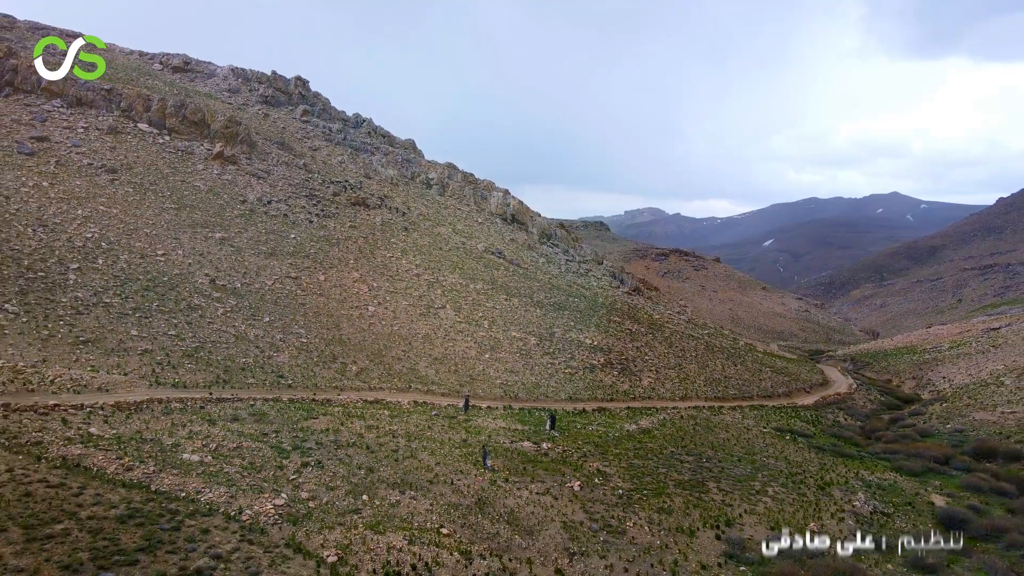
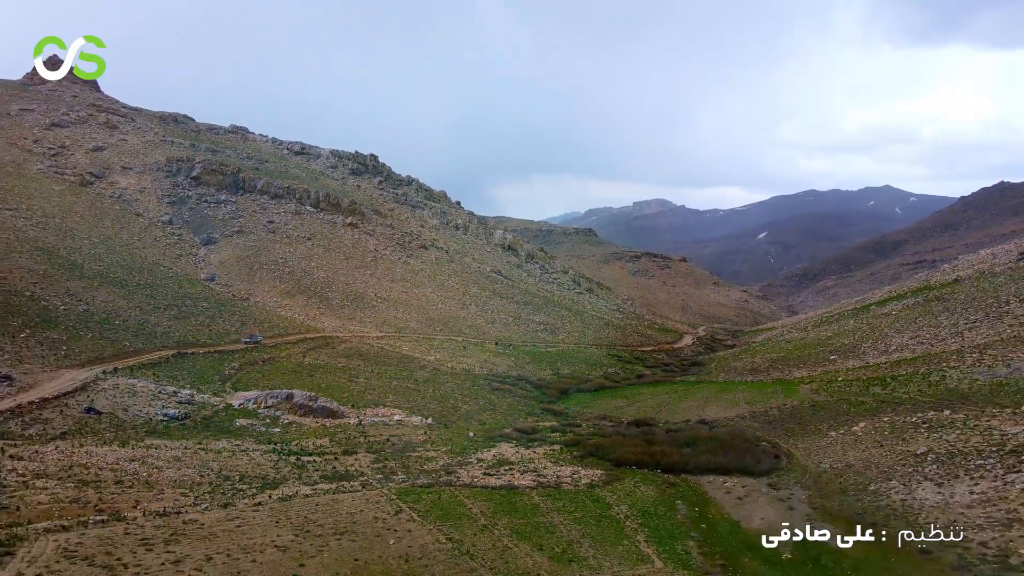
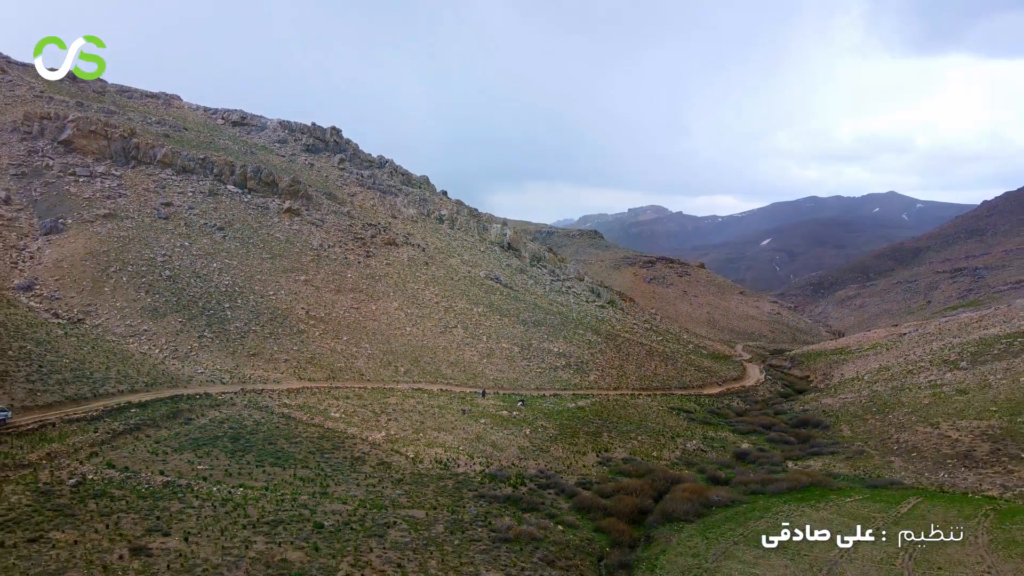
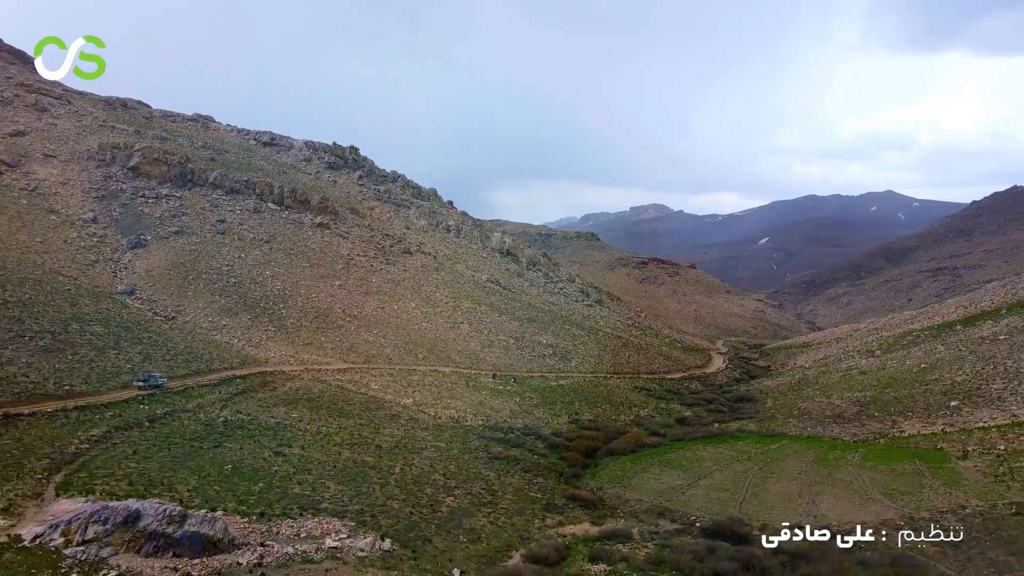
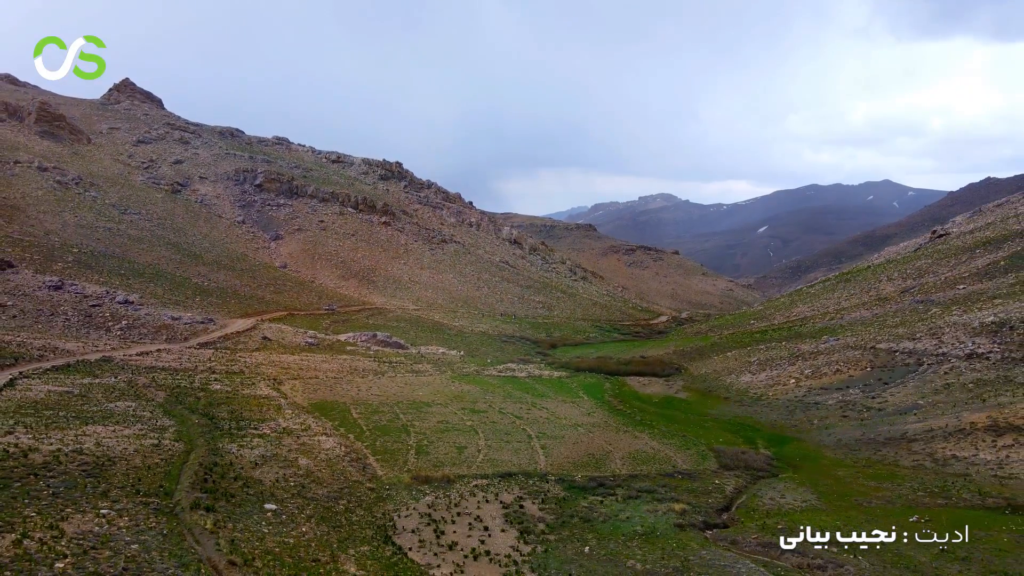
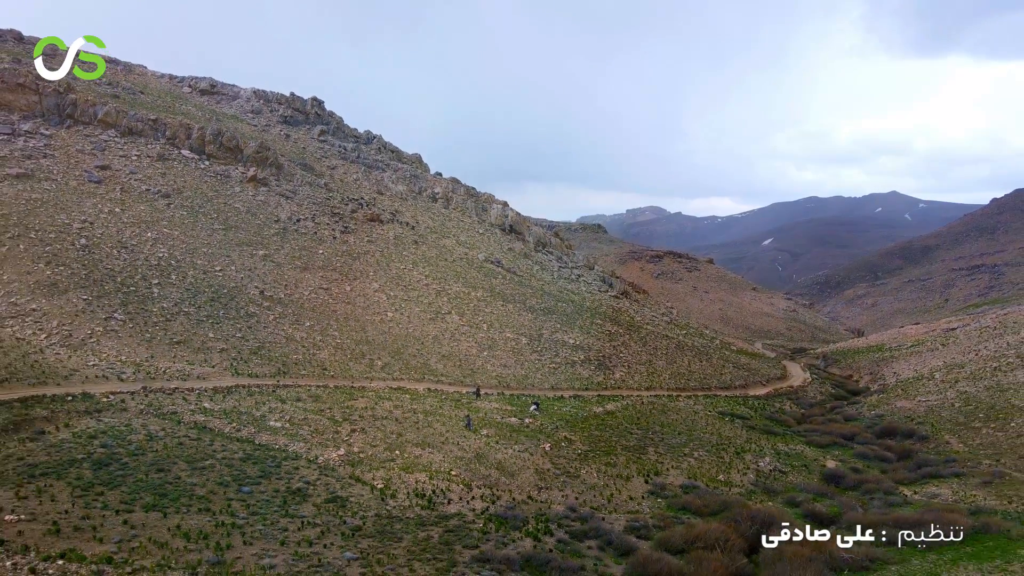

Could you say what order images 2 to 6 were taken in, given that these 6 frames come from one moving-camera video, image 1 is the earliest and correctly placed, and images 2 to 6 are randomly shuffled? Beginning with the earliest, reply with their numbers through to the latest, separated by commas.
6, 3, 4, 2, 5
